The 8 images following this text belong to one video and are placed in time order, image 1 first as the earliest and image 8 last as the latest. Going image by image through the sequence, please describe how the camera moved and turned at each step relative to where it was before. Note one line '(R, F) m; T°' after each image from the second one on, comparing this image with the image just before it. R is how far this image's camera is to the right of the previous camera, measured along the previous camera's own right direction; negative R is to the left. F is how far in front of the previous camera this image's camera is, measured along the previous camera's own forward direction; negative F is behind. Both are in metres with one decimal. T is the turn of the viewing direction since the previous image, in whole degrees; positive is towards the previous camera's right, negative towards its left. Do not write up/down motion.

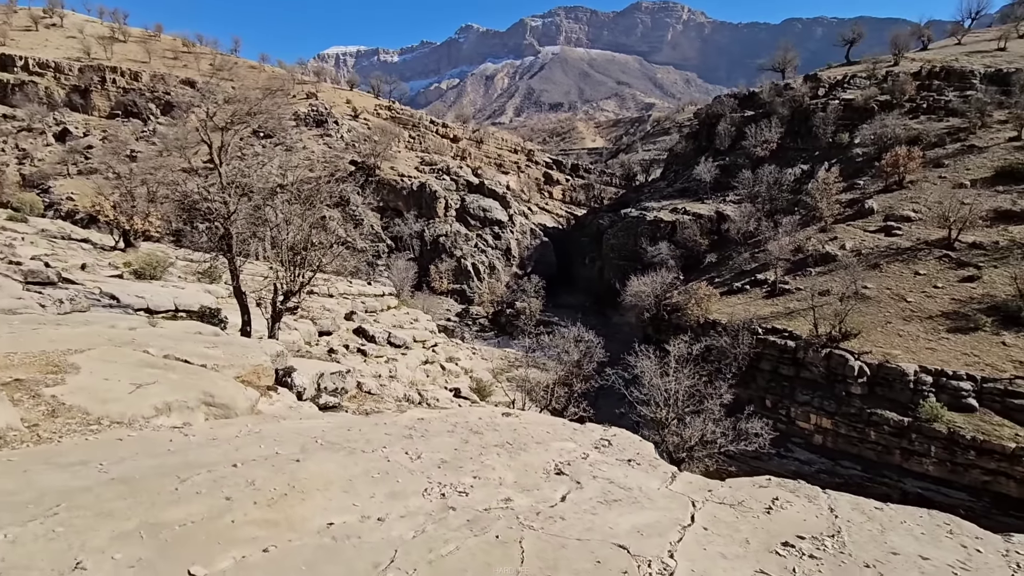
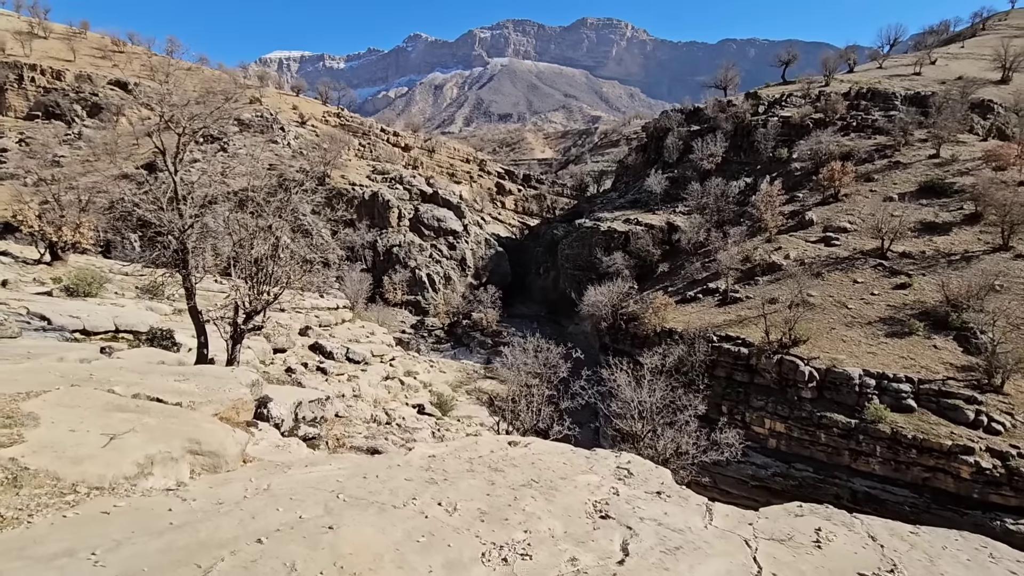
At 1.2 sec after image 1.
(-0.6, +0.3) m; +5°
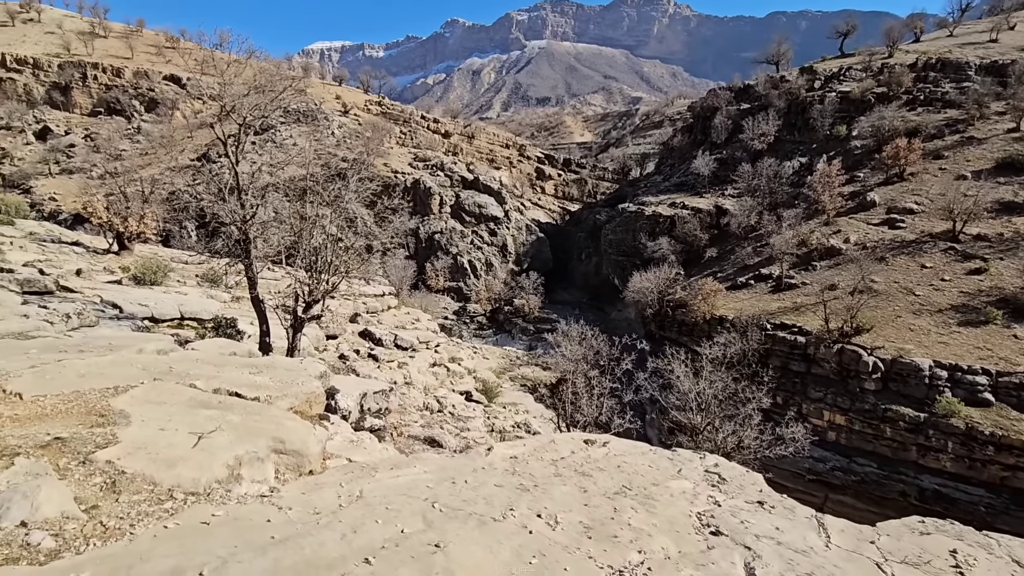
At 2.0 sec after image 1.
(-0.4, +0.3) m; -4°
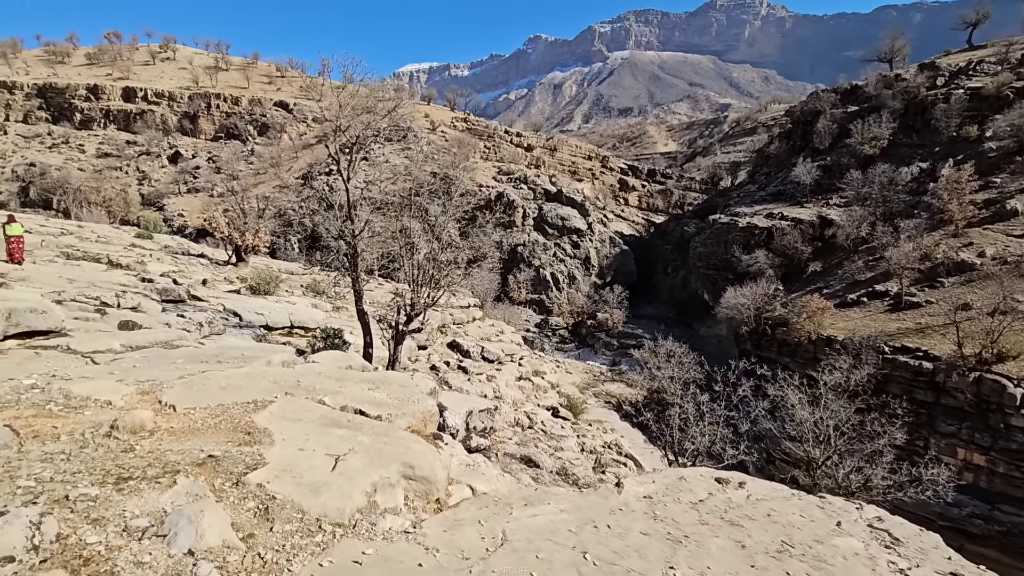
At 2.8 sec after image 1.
(-0.4, +0.2) m; -9°
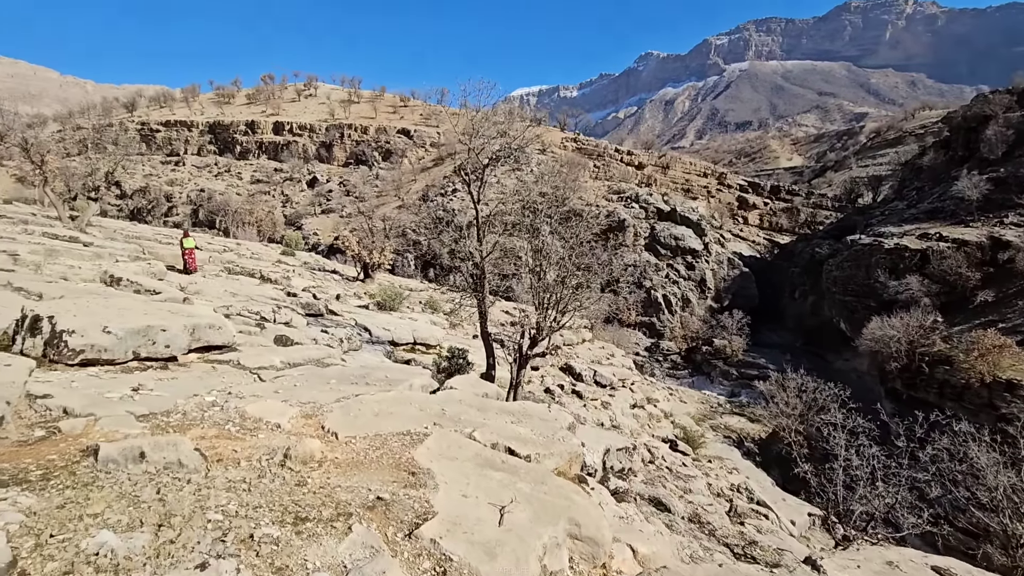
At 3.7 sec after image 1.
(-0.5, +0.3) m; -12°
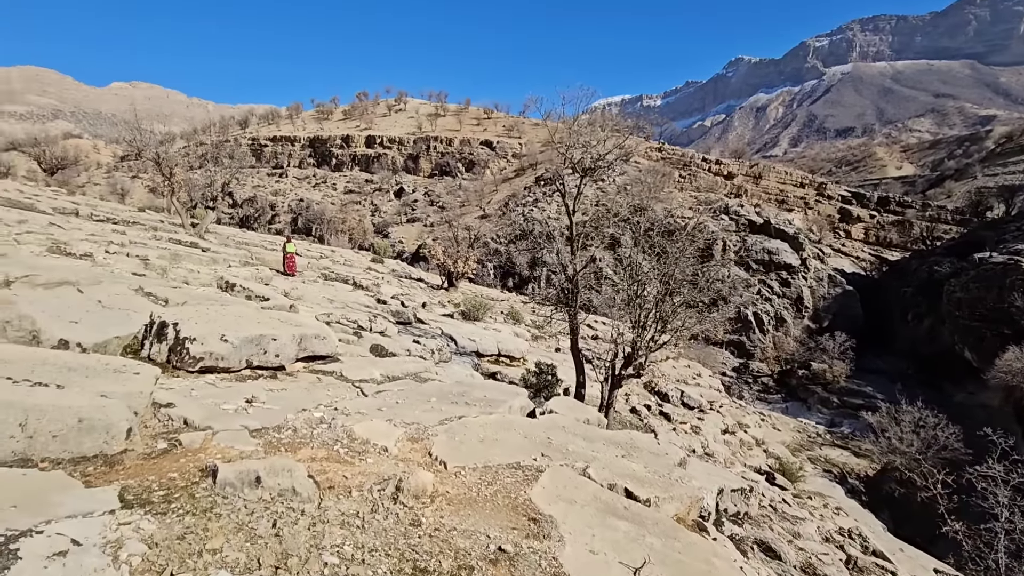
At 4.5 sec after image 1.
(-0.3, +0.3) m; -8°
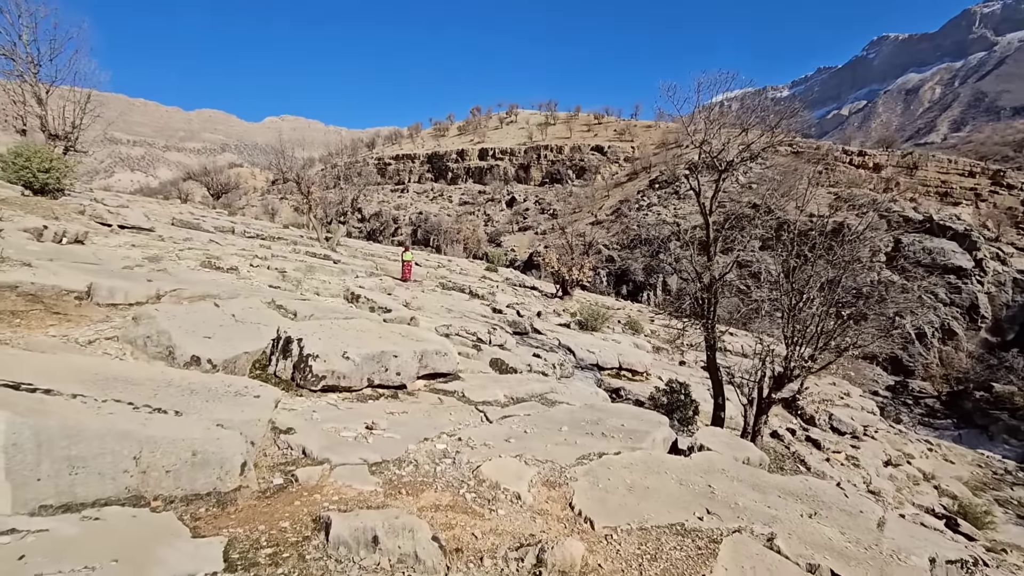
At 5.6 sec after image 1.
(-0.2, +0.6) m; -12°
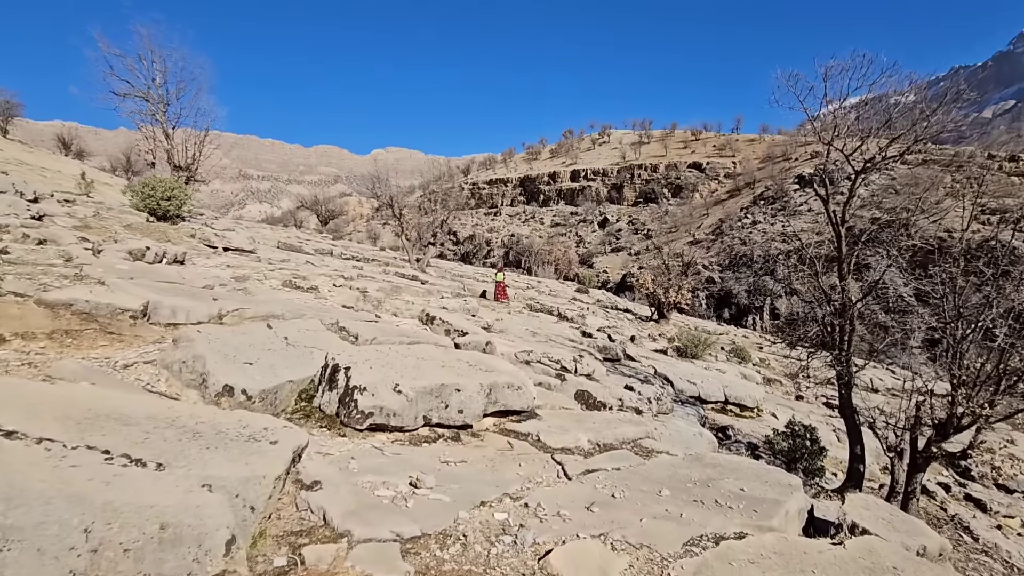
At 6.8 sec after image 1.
(0.0, +0.7) m; -10°
